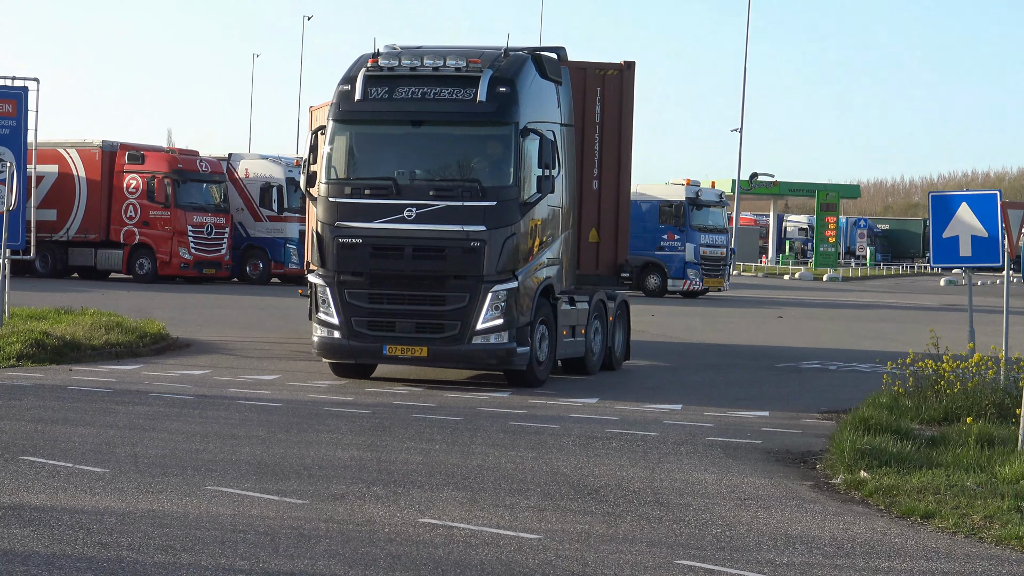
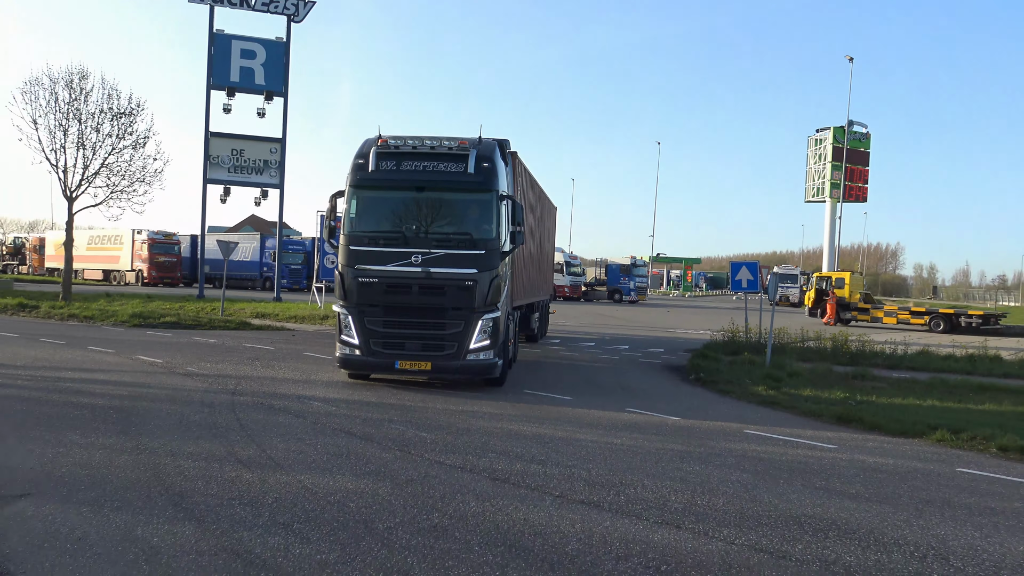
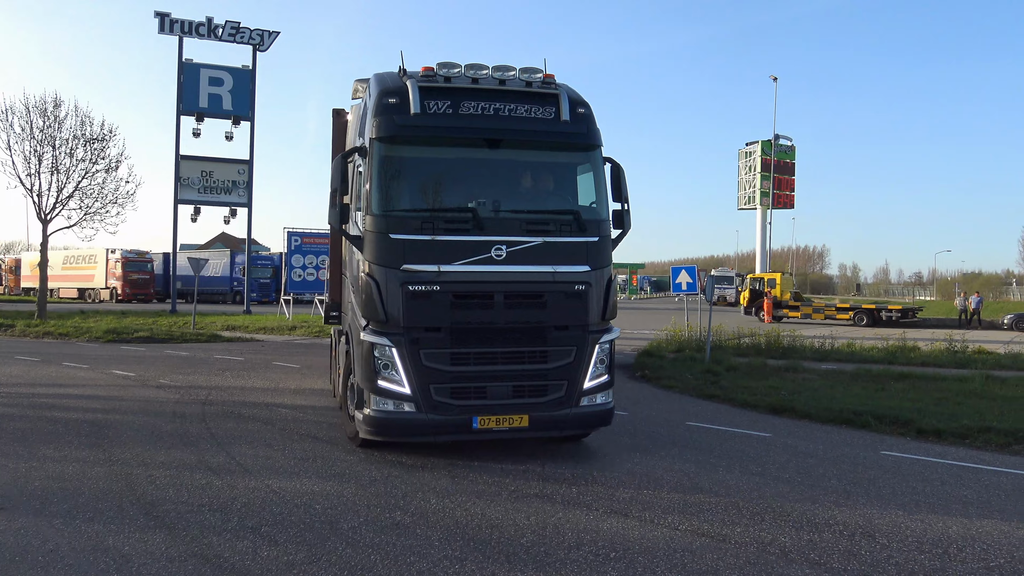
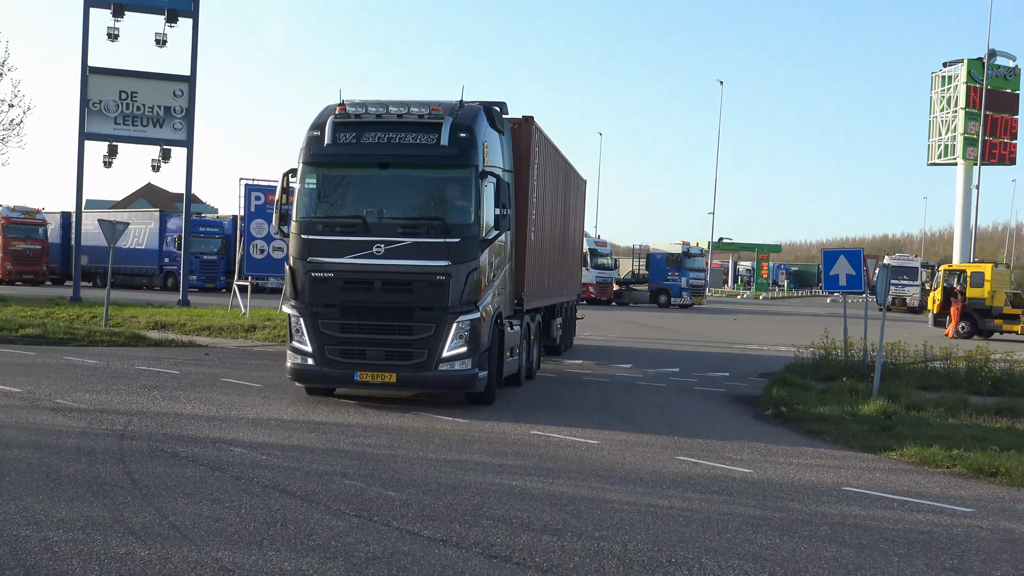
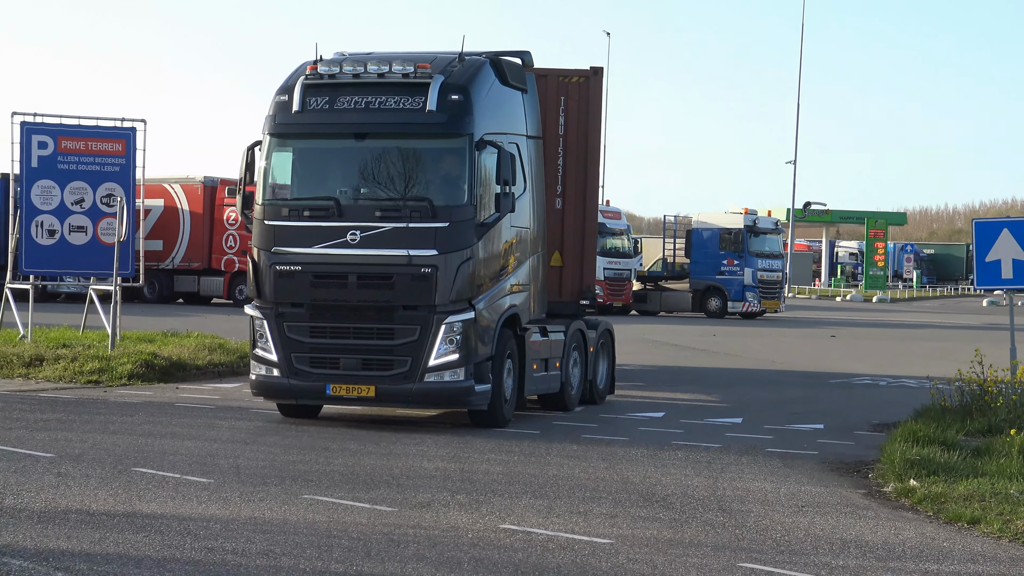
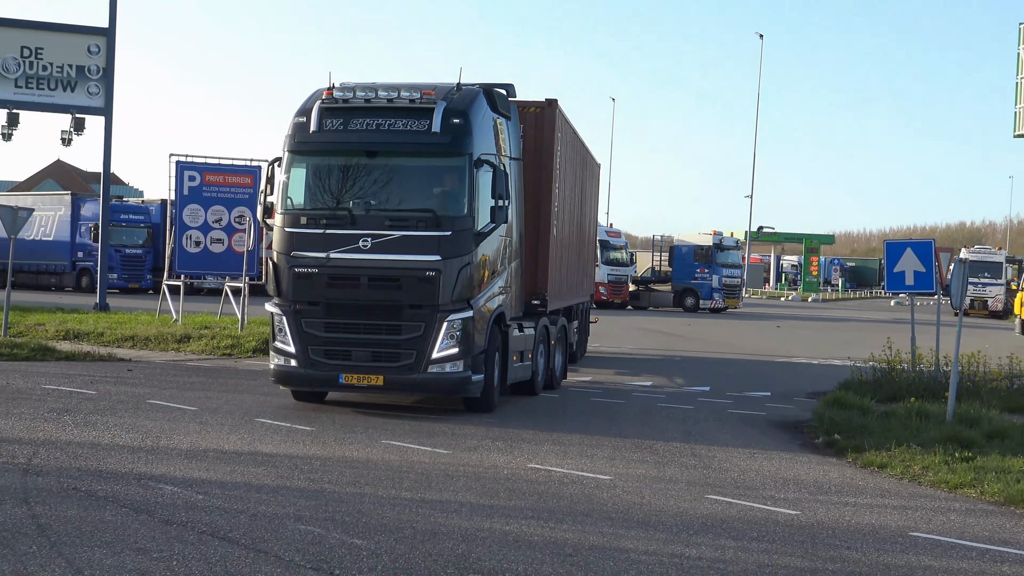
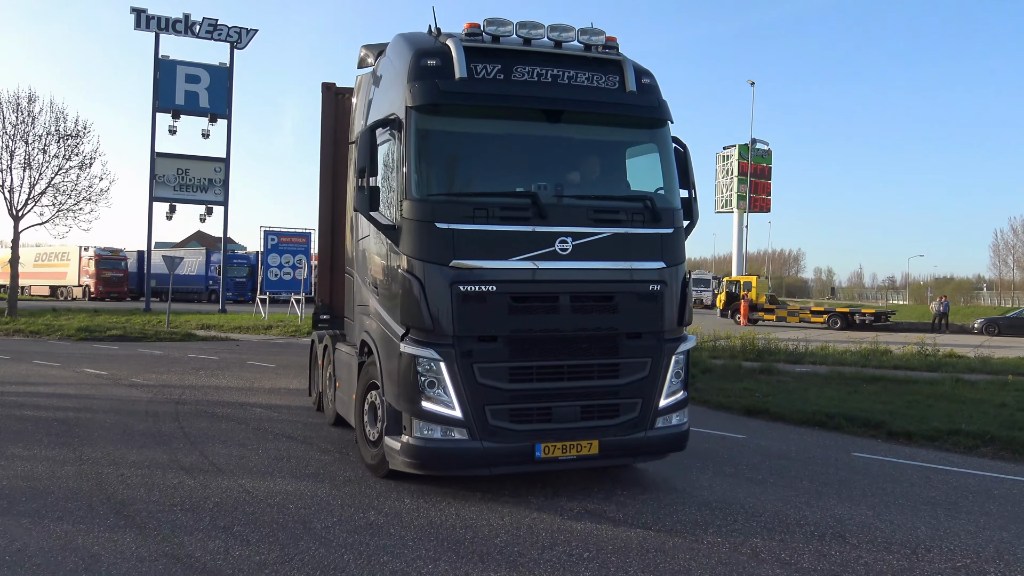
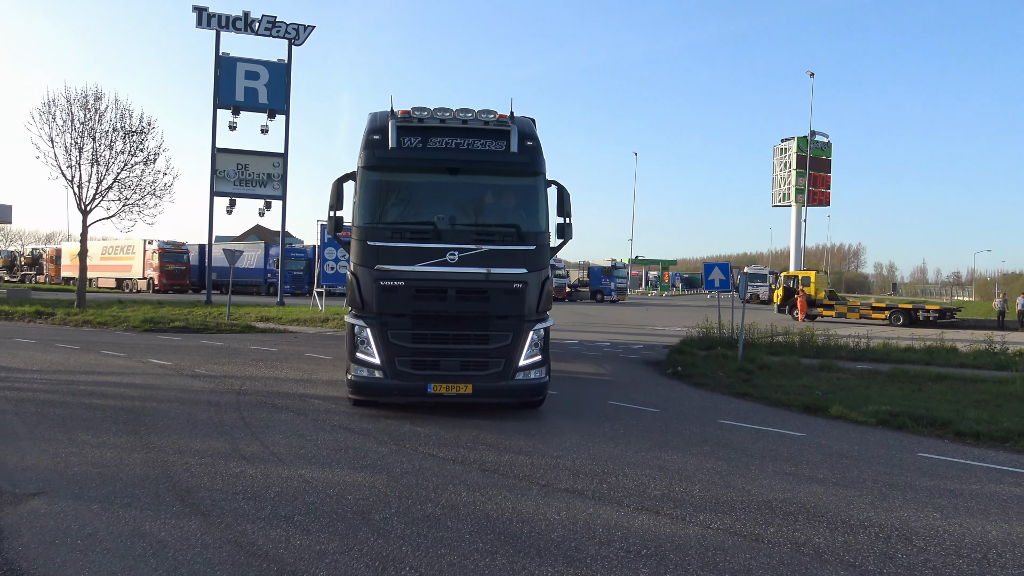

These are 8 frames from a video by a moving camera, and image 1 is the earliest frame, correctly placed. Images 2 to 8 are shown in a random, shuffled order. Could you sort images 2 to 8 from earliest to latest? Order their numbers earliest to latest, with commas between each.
5, 6, 4, 2, 8, 3, 7
